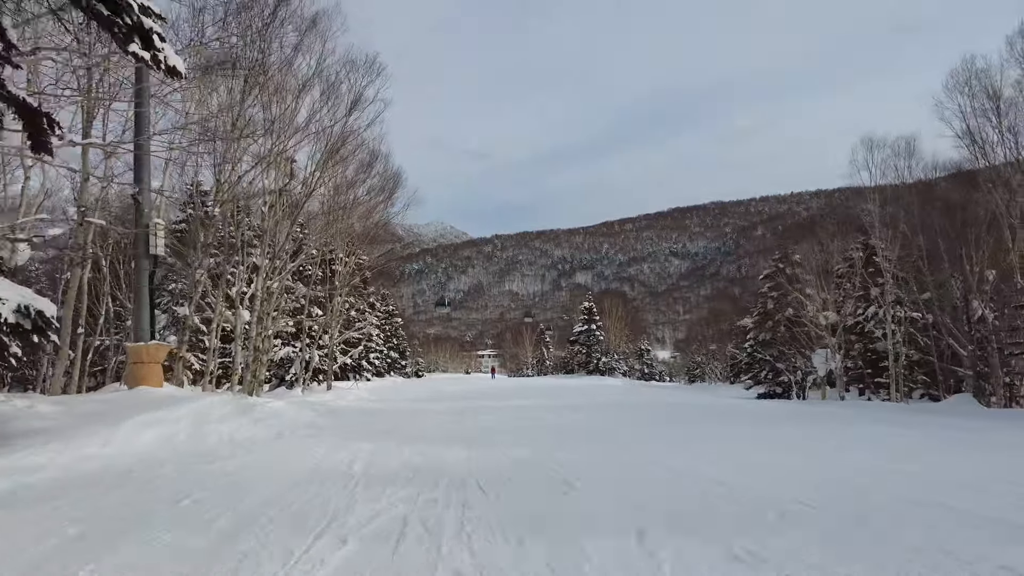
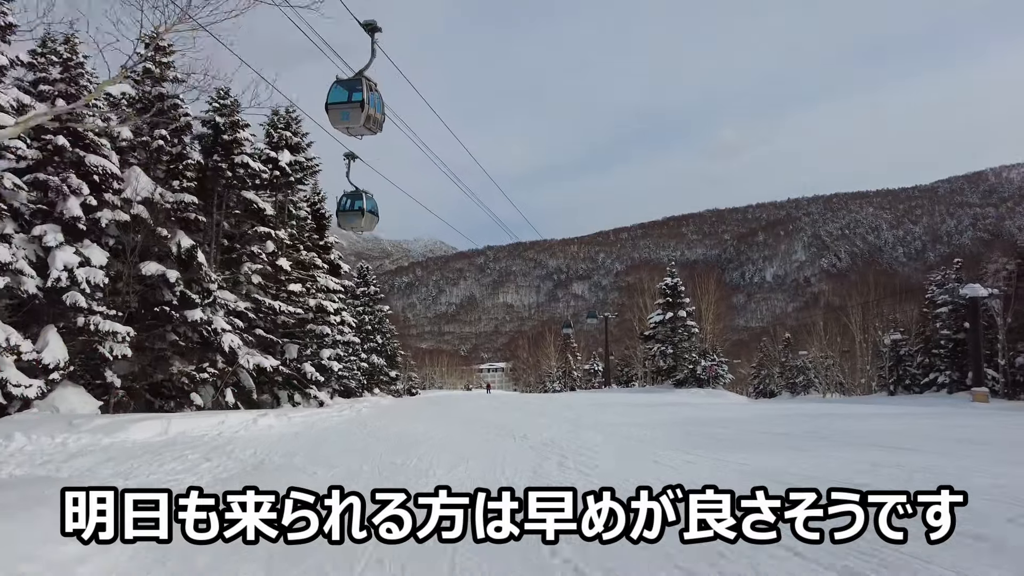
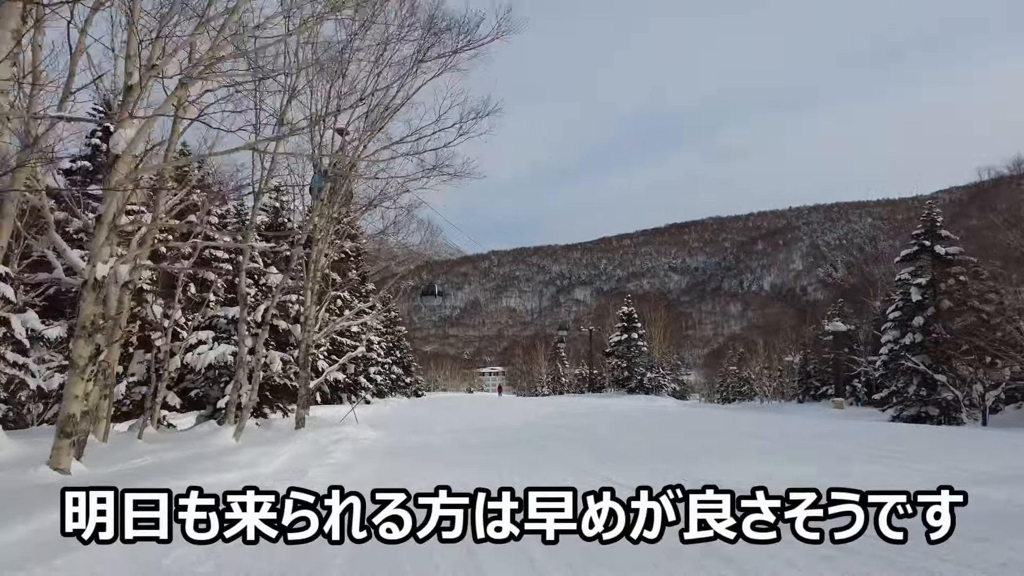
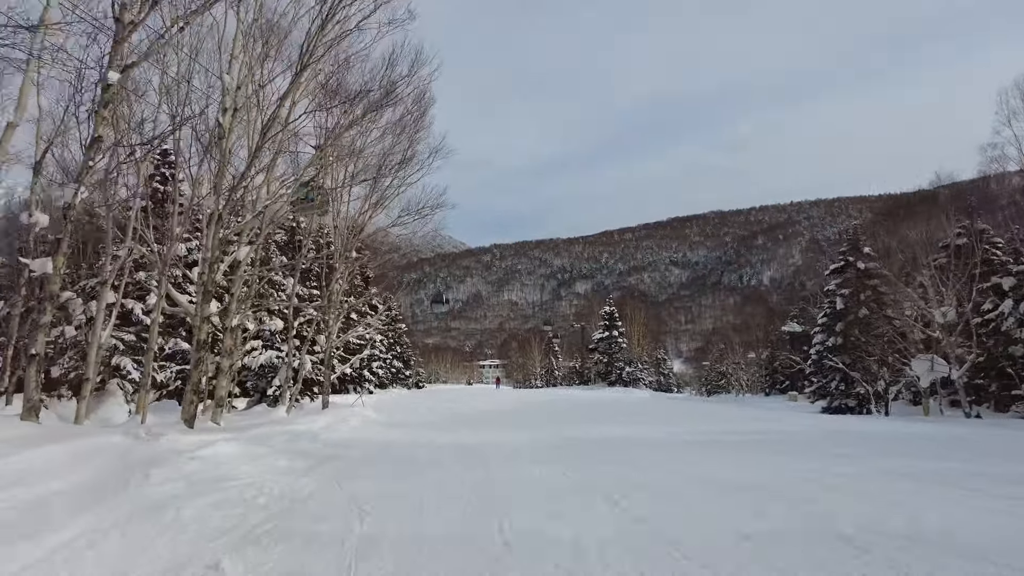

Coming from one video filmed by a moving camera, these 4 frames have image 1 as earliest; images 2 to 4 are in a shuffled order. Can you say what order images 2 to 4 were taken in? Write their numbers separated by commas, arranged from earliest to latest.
4, 3, 2
